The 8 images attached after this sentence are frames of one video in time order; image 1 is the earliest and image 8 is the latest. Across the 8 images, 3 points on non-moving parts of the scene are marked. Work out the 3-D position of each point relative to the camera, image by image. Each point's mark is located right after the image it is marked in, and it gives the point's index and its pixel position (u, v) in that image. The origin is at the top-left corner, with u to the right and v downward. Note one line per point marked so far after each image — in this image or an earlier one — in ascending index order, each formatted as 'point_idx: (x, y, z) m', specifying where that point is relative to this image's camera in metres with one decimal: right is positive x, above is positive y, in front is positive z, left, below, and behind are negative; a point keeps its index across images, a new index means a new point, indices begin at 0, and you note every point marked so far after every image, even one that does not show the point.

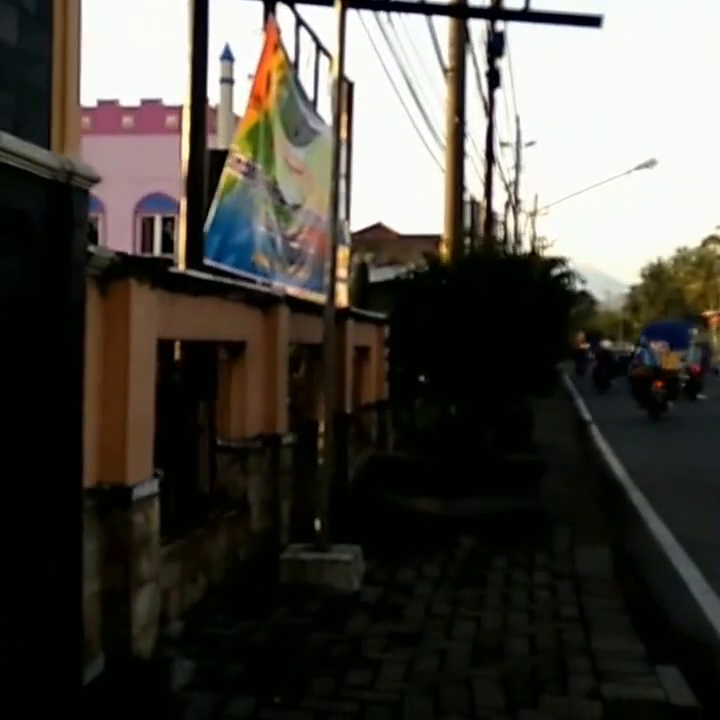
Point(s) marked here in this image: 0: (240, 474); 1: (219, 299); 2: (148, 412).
0: (-0.9, -0.8, +10.5) m
1: (-0.9, +0.4, +9.7) m
2: (-1.1, -0.3, +7.9) m
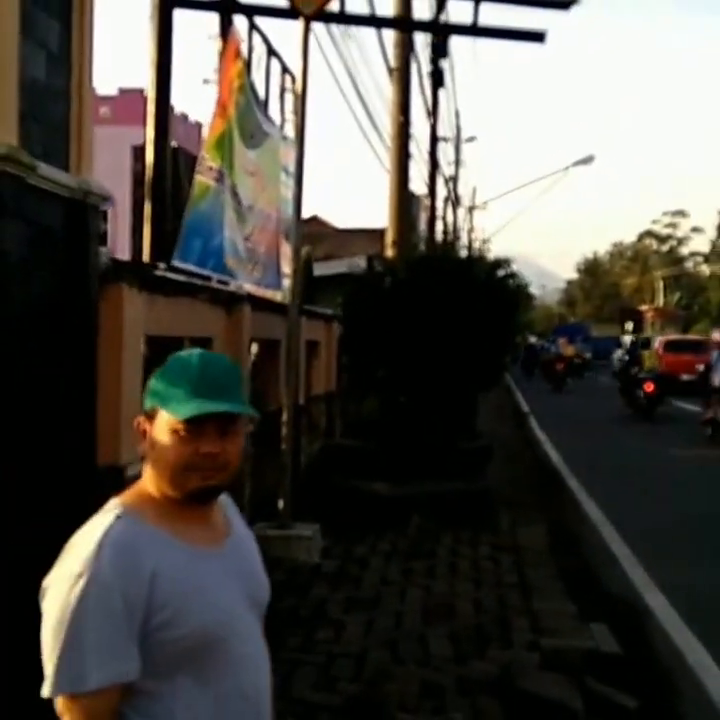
0: (-1.2, -0.8, +11.4) m
1: (-1.2, +0.4, +10.6) m
2: (-1.3, -0.2, +8.7) m
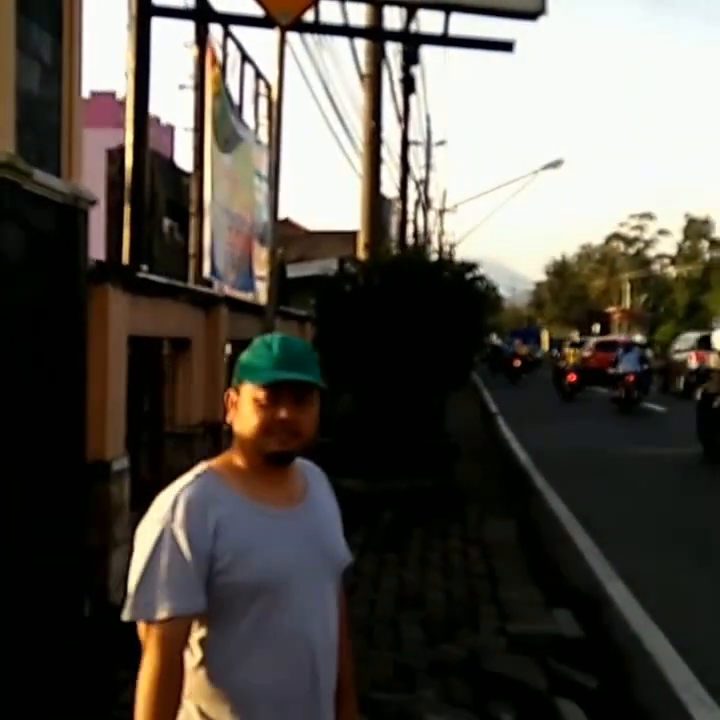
0: (-1.4, -0.8, +11.7) m
1: (-1.4, +0.4, +10.9) m
2: (-1.5, -0.2, +9.1) m
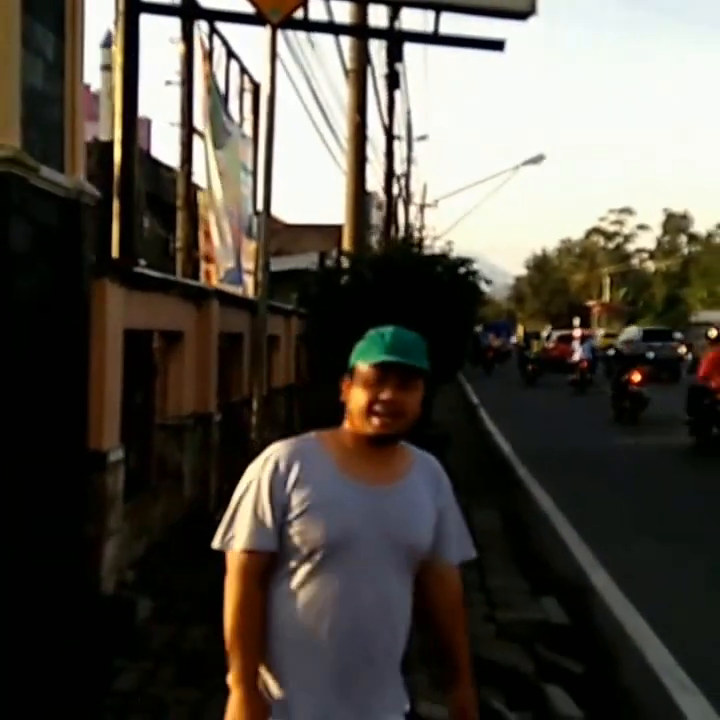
0: (-1.5, -0.7, +11.9) m
1: (-1.5, +0.5, +11.1) m
2: (-1.5, -0.2, +9.3) m
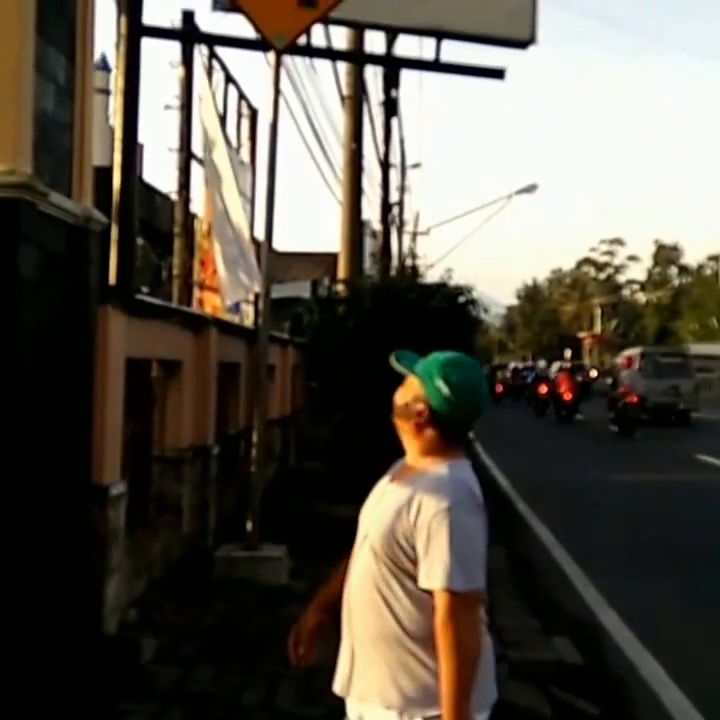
0: (-1.4, -0.9, +11.6) m
1: (-1.4, +0.3, +10.8) m
2: (-1.5, -0.4, +9.0) m
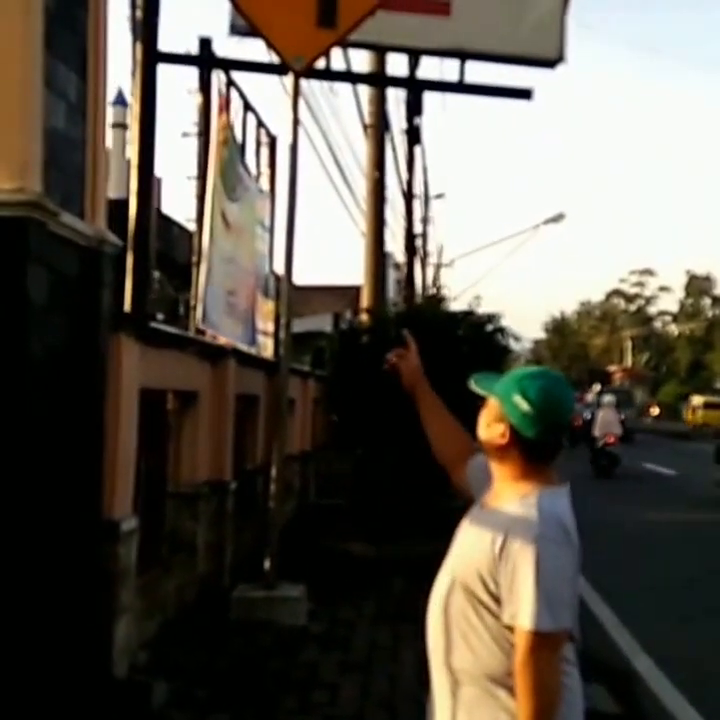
0: (-1.3, -1.2, +11.1) m
1: (-1.3, +0.1, +10.4) m
2: (-1.3, -0.6, +8.5) m
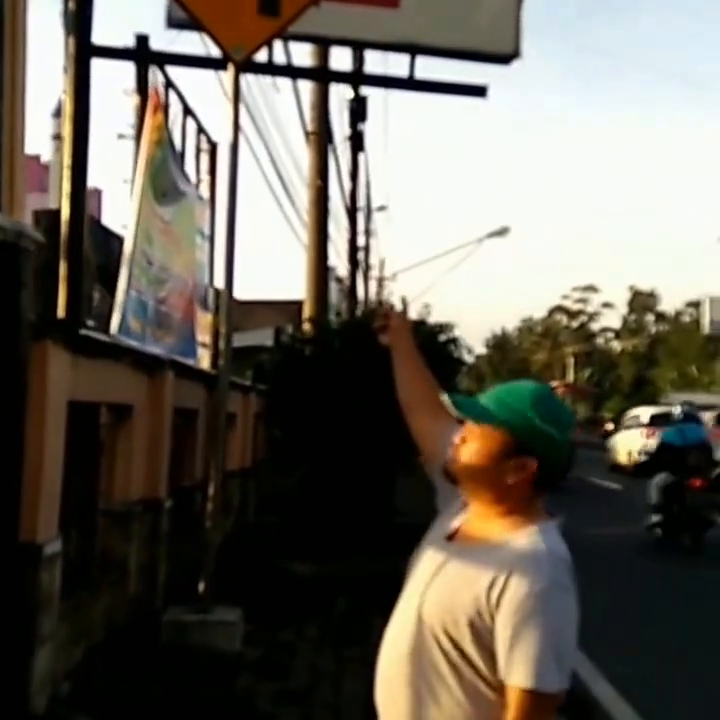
0: (-1.7, -1.3, +10.5) m
1: (-1.6, 0.0, +9.8) m
2: (-1.6, -0.6, +7.9) m
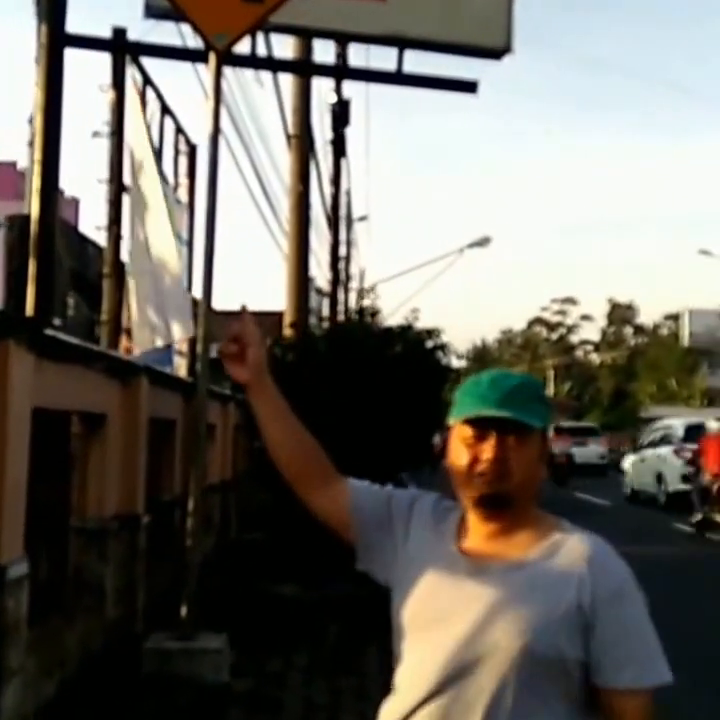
0: (-1.7, -1.3, +9.8) m
1: (-1.7, 0.0, +9.1) m
2: (-1.6, -0.6, +7.2) m
